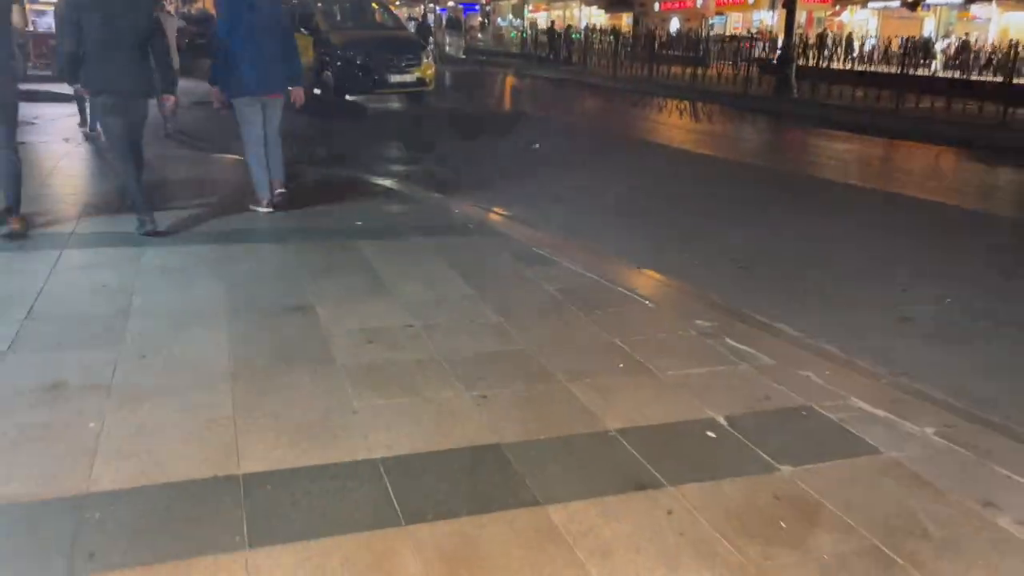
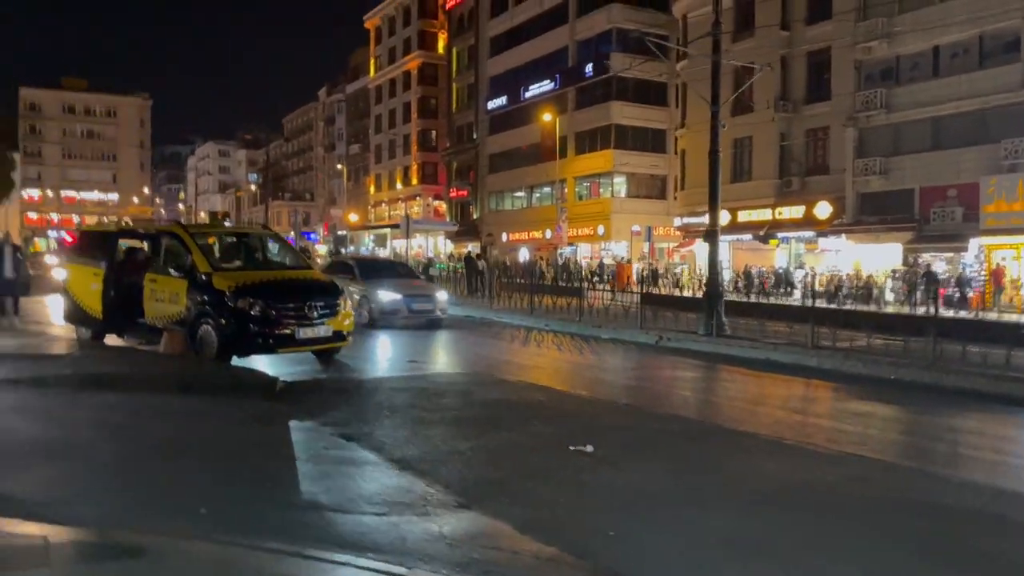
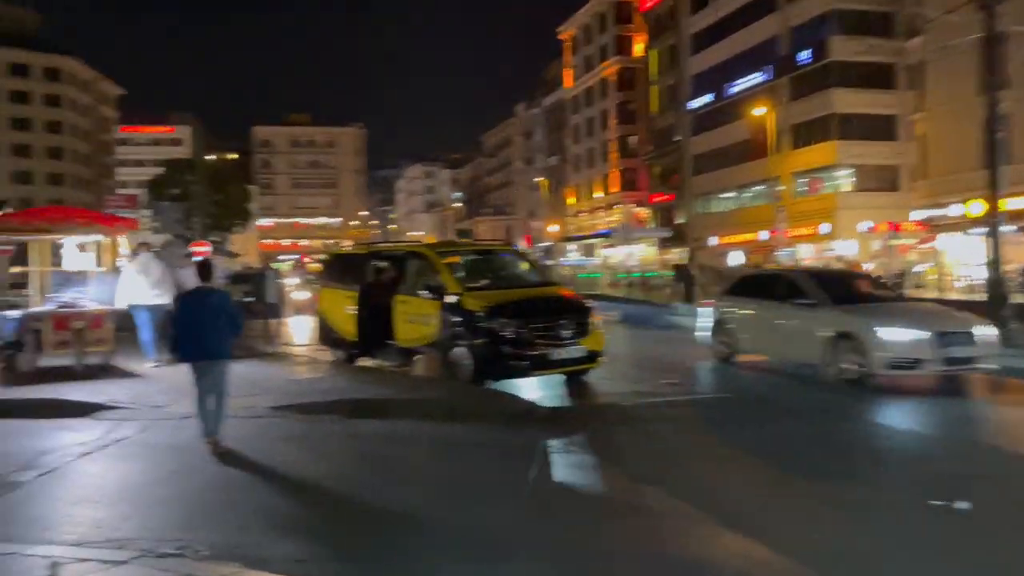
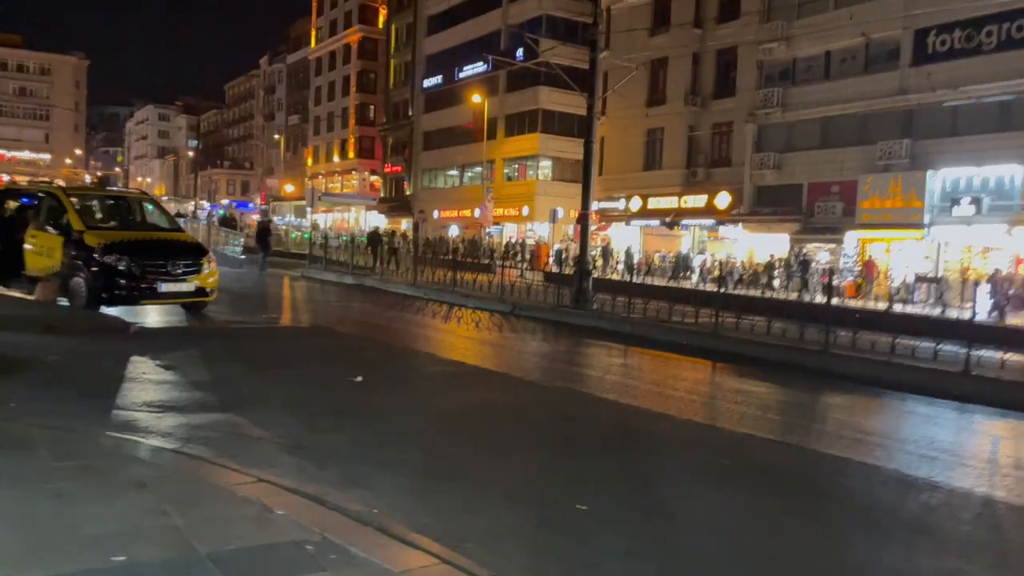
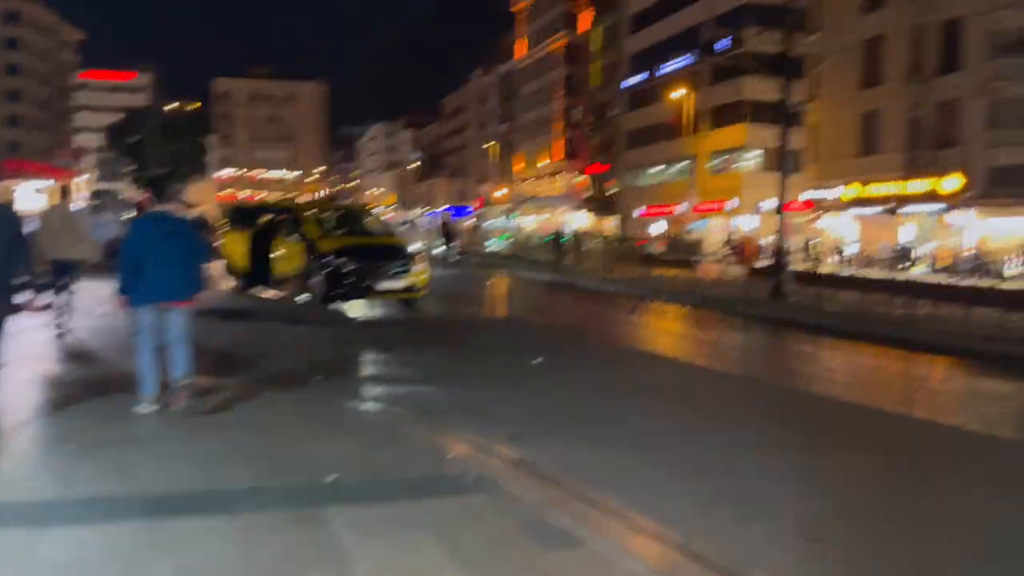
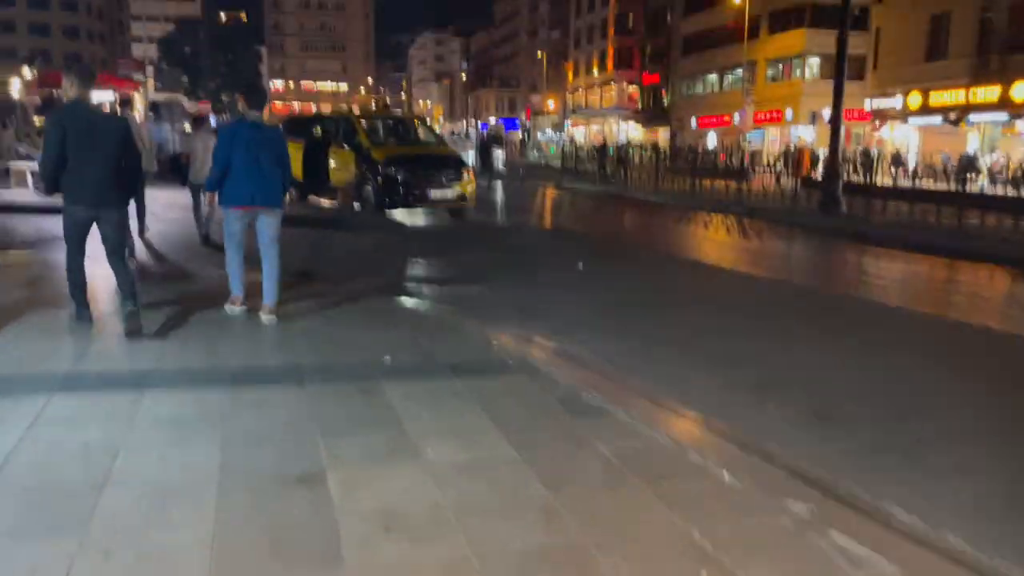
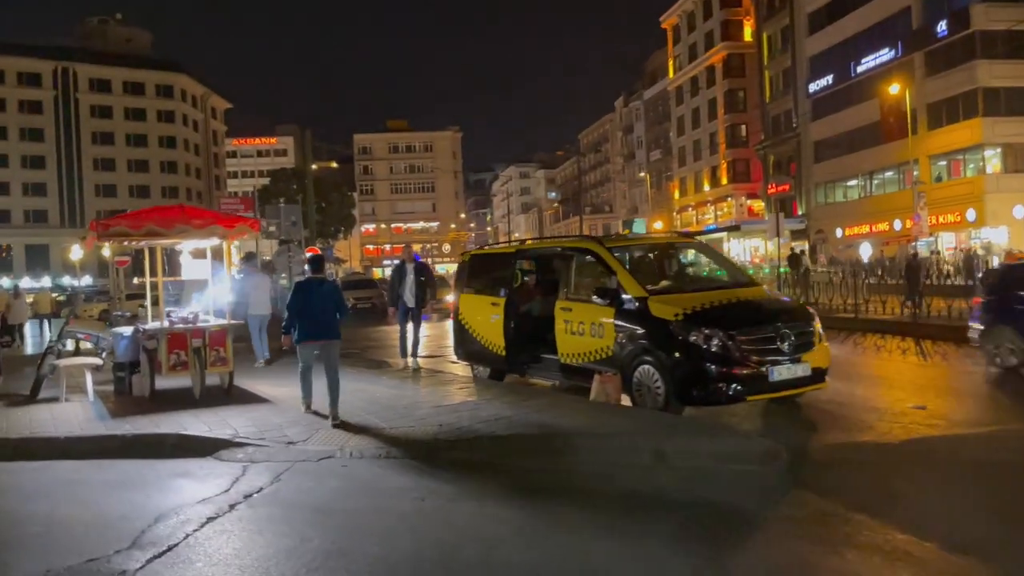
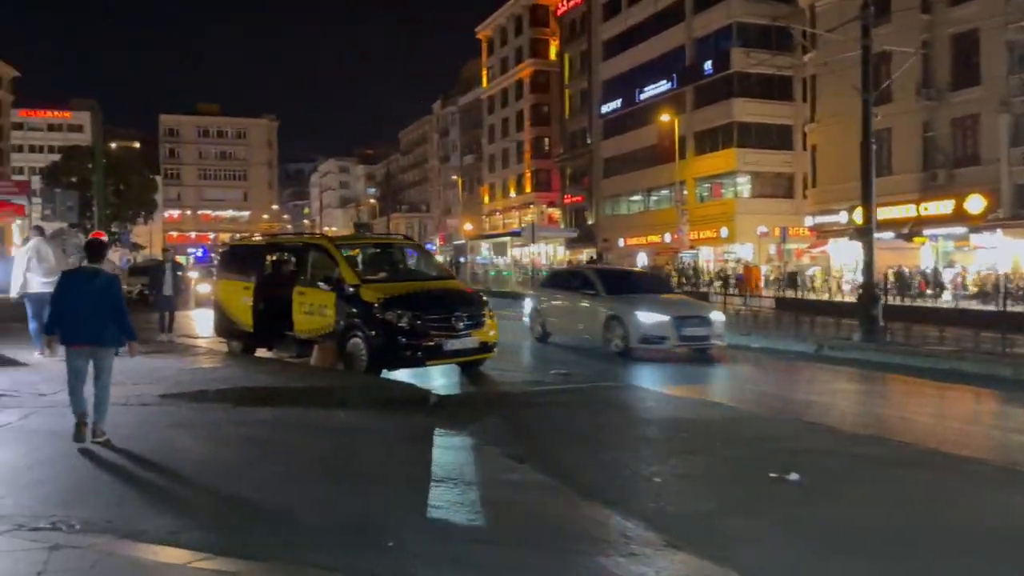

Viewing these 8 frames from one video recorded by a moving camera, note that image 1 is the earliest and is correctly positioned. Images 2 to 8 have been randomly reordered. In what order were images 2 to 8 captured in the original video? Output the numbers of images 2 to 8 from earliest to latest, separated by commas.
6, 5, 4, 2, 8, 3, 7
